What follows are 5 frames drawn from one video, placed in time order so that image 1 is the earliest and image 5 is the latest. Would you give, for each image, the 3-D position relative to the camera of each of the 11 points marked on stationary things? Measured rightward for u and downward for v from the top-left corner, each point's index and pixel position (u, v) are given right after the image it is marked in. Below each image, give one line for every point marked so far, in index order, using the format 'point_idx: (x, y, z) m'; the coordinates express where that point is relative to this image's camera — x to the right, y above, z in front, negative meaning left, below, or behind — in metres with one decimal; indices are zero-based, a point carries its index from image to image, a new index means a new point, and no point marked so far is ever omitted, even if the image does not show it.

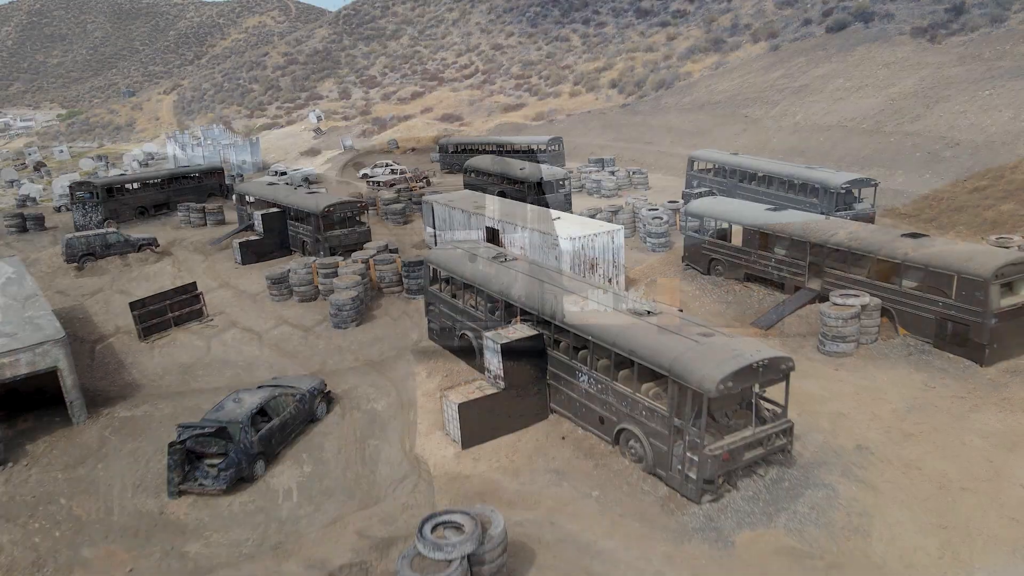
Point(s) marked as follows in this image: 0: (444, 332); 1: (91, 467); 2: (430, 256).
0: (-1.9, -1.3, +18.2) m
1: (-9.3, -4.0, +14.4) m
2: (-2.3, +0.9, +18.5) m
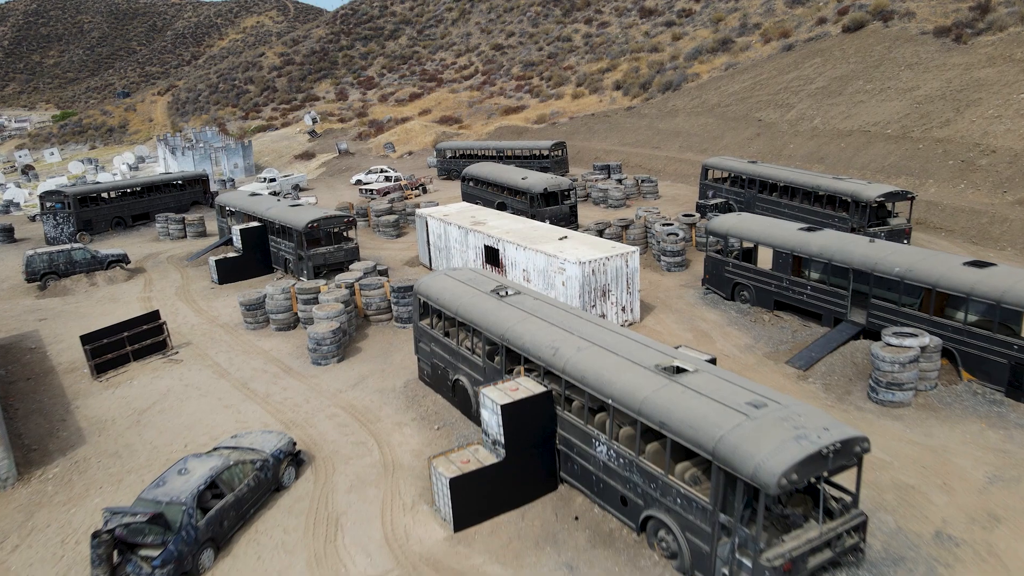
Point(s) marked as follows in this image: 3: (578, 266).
0: (-1.9, -2.1, +15.9) m
1: (-9.3, -4.8, +12.0) m
2: (-2.3, +0.1, +16.2) m
3: (+1.9, +0.6, +18.6) m
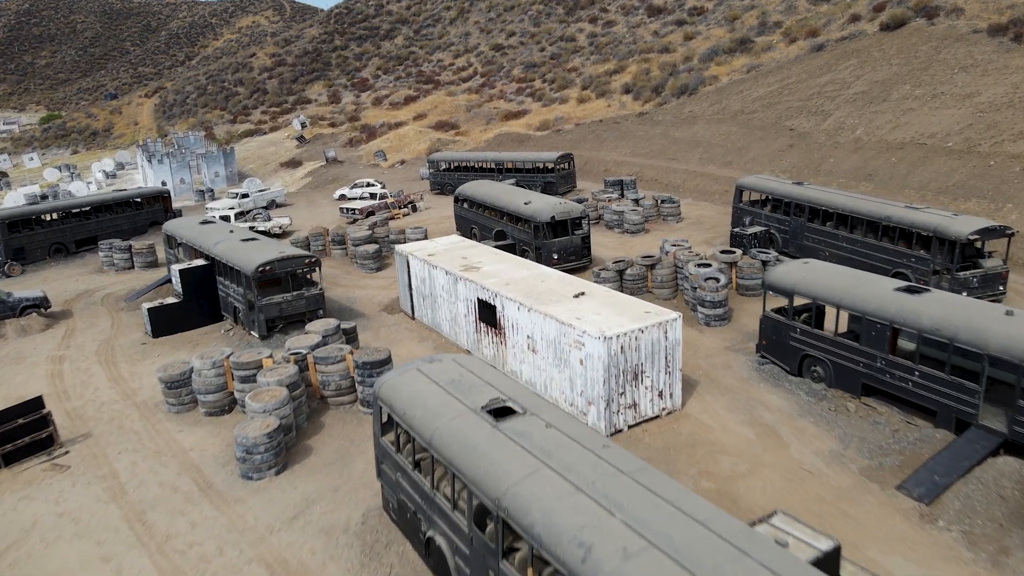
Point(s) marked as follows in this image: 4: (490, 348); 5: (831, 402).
0: (-1.8, -3.9, +11.0) m
1: (-9.3, -6.6, +7.2) m
2: (-2.3, -1.7, +11.3) m
3: (+1.9, -1.1, +13.7) m
4: (-0.6, -1.6, +17.7) m
5: (+7.4, -2.6, +14.9) m
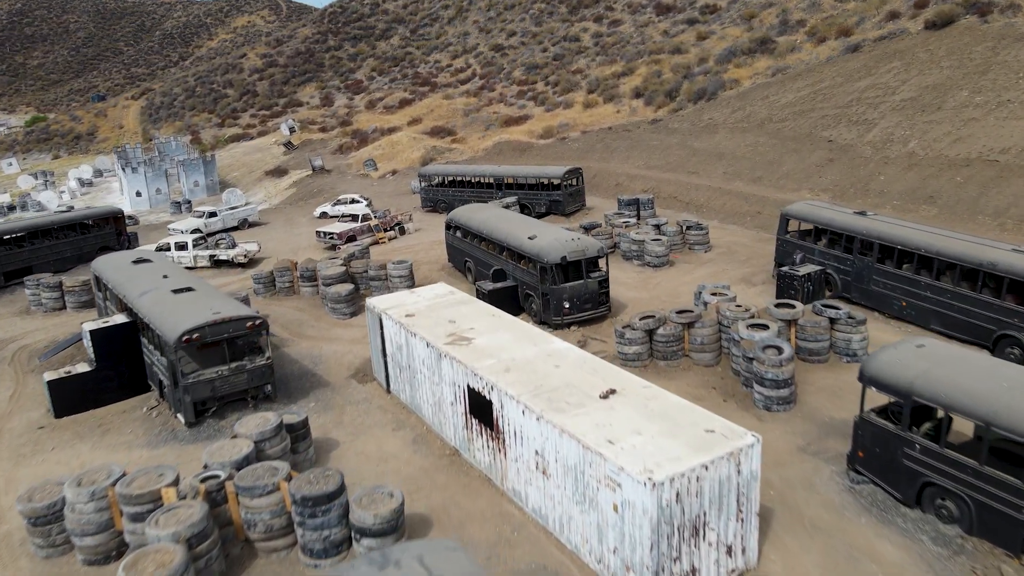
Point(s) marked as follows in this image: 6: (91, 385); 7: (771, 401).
0: (-1.8, -5.6, +6.5) m
1: (-9.3, -8.3, +2.6) m
2: (-2.2, -3.4, +6.8) m
3: (+2.0, -2.9, +9.2) m
4: (-0.6, -3.4, +13.2) m
5: (+7.4, -4.3, +10.4) m
6: (-11.0, -2.6, +16.9) m
7: (+6.1, -2.5, +14.9) m
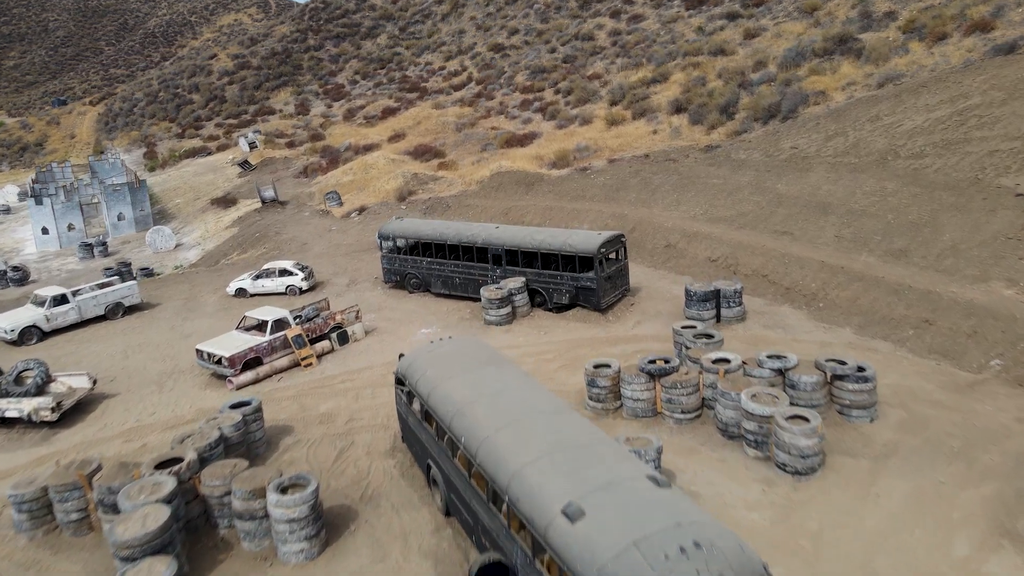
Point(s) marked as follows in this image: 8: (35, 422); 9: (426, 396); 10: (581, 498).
0: (-1.7, -10.2, -6.1) m
1: (-9.1, -12.9, -9.9) m
2: (-2.1, -8.1, -5.8) m
3: (+2.1, -7.5, -3.4) m
4: (-0.4, -8.0, +0.6) m
5: (+7.5, -9.0, -2.2) m
6: (-10.8, -7.2, +4.3) m
7: (+6.2, -7.2, +2.4) m
8: (-12.6, -3.5, +17.2) m
9: (-1.7, -2.1, +12.6) m
10: (+0.9, -2.9, +8.8) m
